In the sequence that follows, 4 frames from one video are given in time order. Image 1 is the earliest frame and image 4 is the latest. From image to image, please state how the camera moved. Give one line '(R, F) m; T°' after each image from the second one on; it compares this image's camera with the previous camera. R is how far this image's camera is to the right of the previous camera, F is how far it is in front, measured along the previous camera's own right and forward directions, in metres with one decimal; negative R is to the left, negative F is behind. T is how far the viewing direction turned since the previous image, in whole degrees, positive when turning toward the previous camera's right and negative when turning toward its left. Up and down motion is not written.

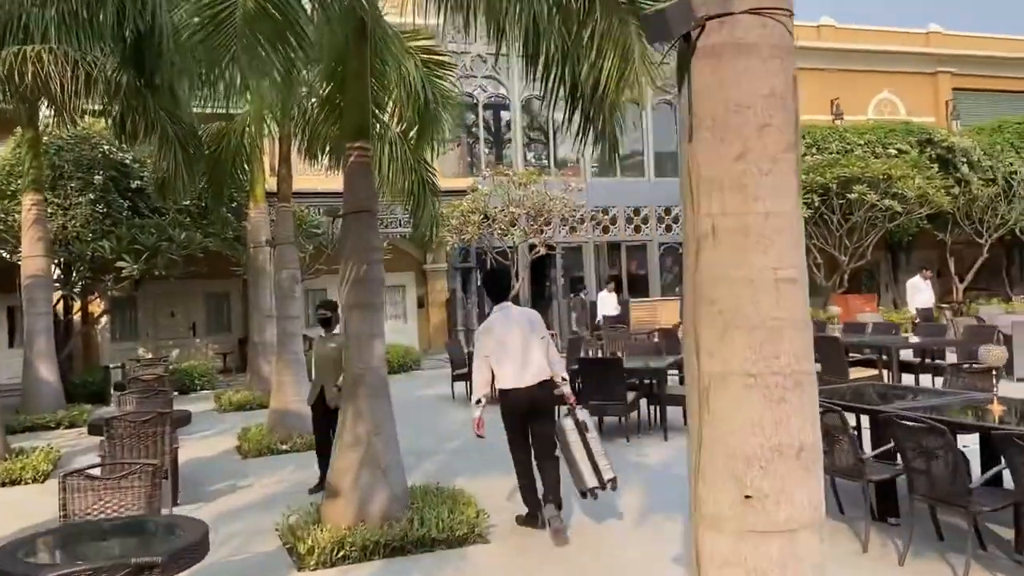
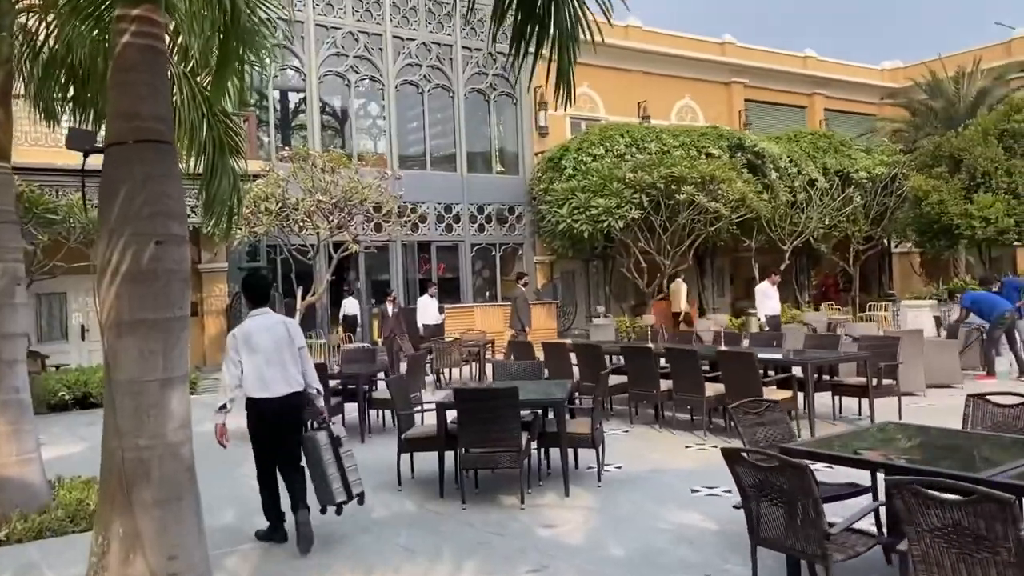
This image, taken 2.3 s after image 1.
(-0.5, +2.4) m; +16°
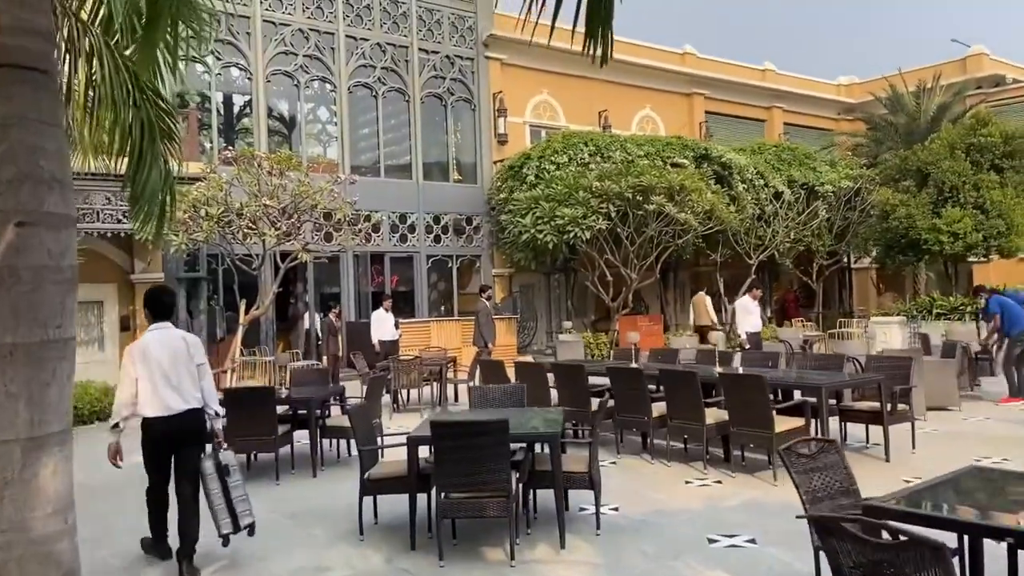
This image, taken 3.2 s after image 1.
(-0.3, +1.0) m; +4°
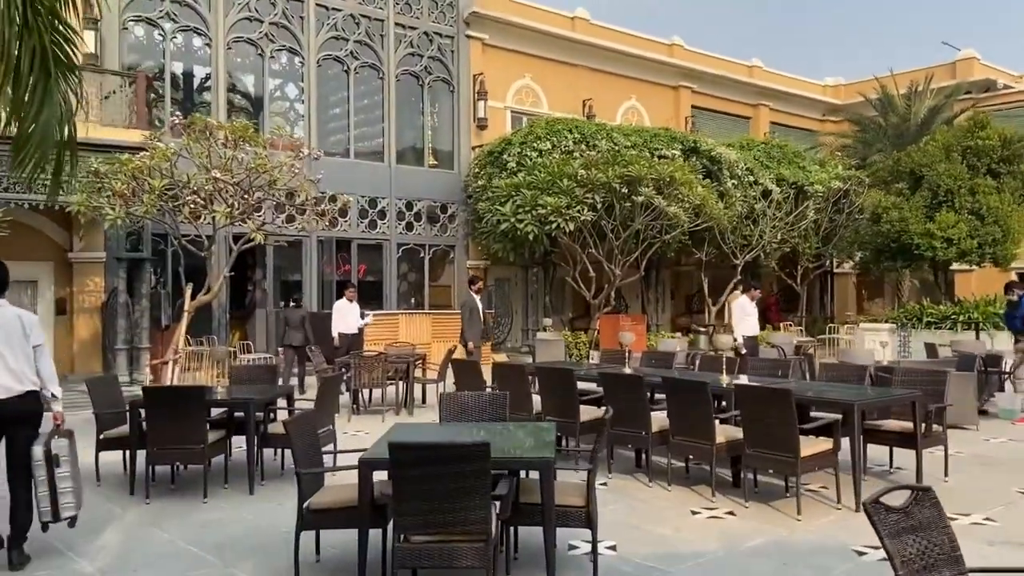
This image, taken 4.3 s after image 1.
(-0.1, +1.1) m; +2°
